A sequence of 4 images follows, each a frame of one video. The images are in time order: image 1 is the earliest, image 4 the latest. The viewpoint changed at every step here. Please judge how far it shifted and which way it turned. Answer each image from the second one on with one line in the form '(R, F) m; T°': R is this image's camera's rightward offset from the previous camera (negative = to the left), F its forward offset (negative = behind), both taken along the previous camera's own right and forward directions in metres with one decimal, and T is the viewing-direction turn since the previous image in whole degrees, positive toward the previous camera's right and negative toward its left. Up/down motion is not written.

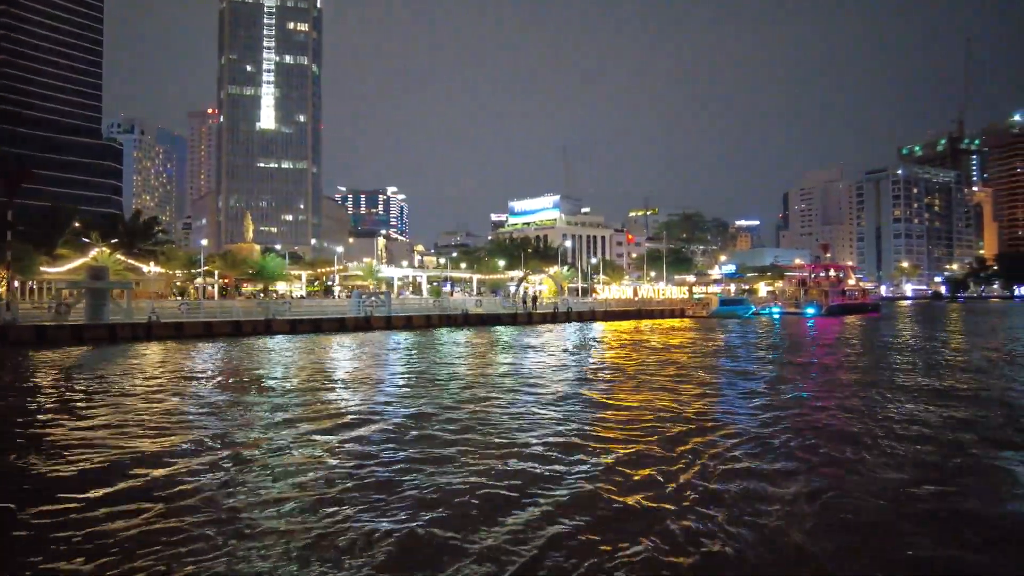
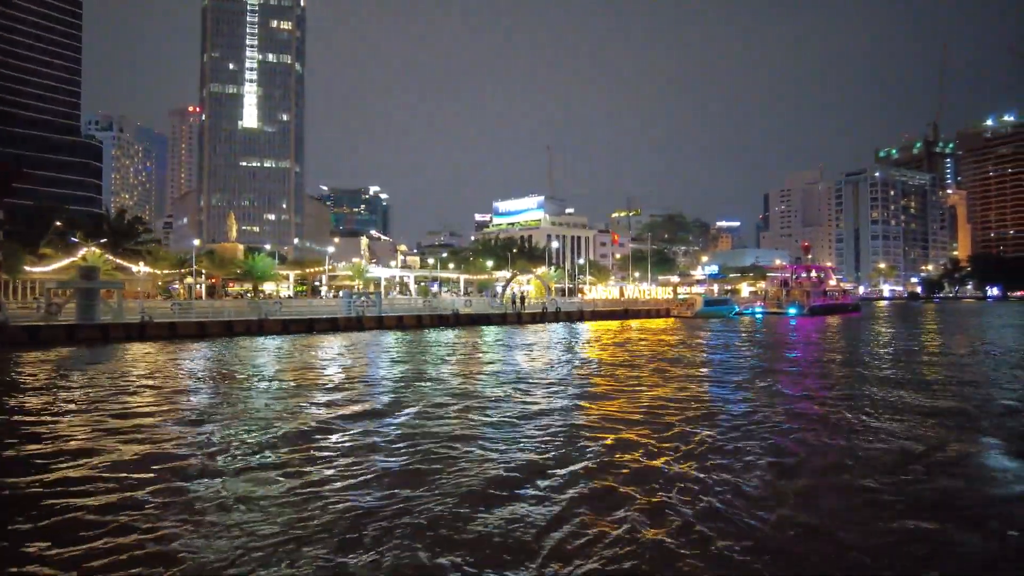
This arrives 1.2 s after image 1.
(-0.3, -0.4) m; +1°
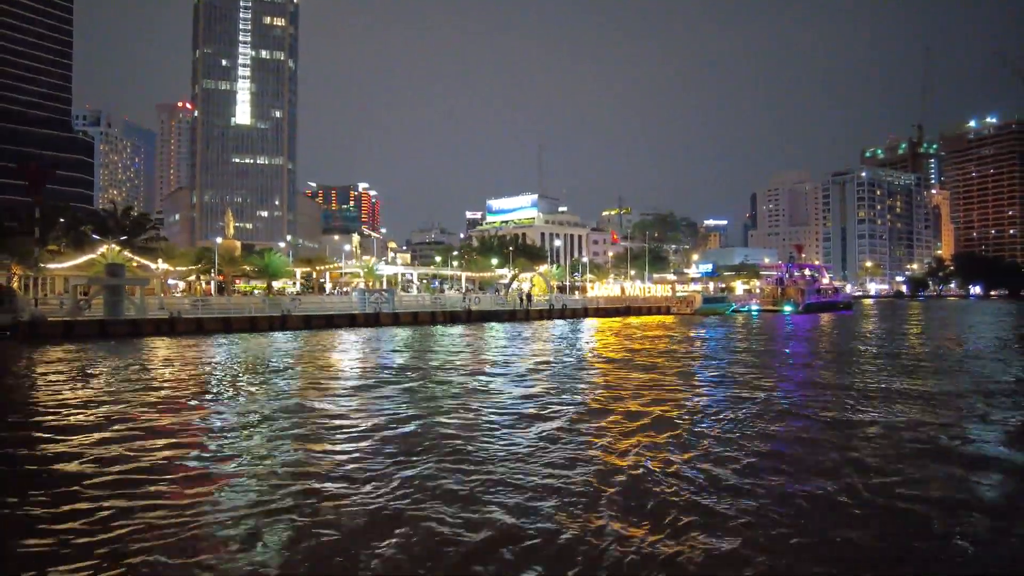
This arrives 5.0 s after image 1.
(-1.0, -0.9) m; +1°
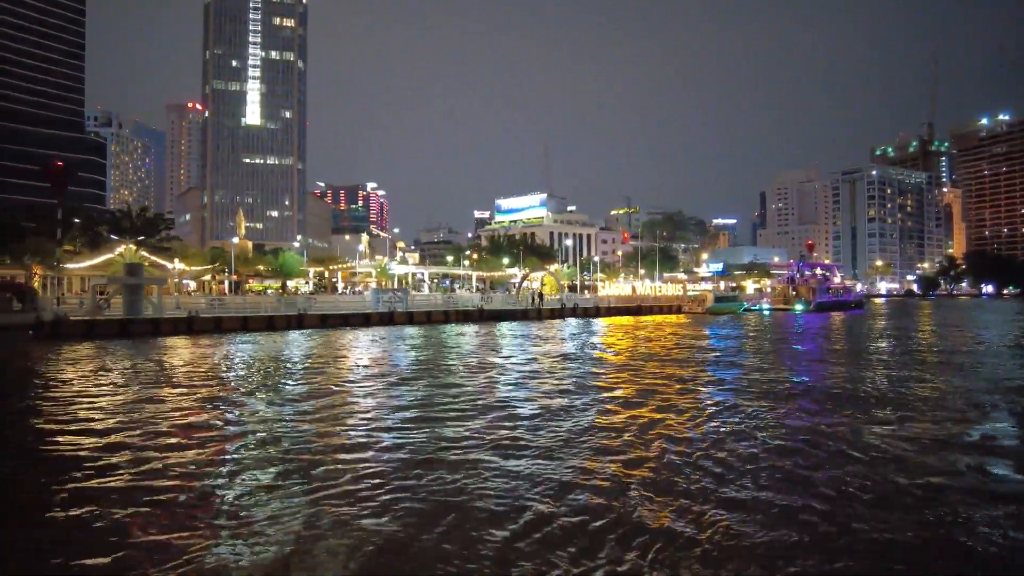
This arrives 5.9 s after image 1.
(-0.2, -0.2) m; -1°
